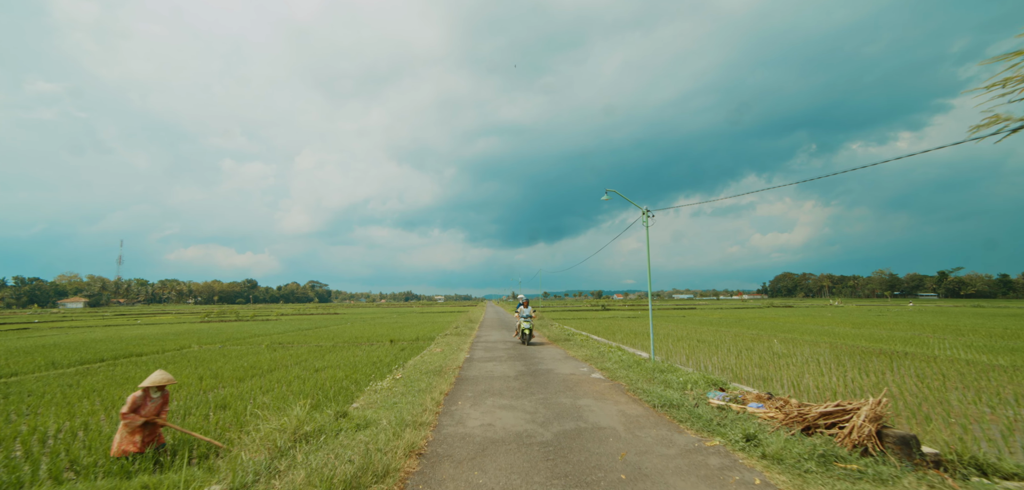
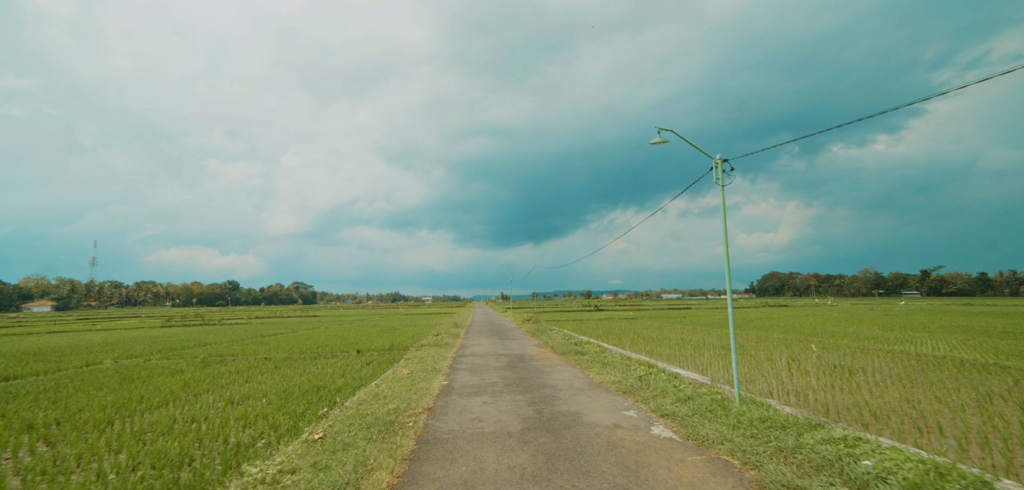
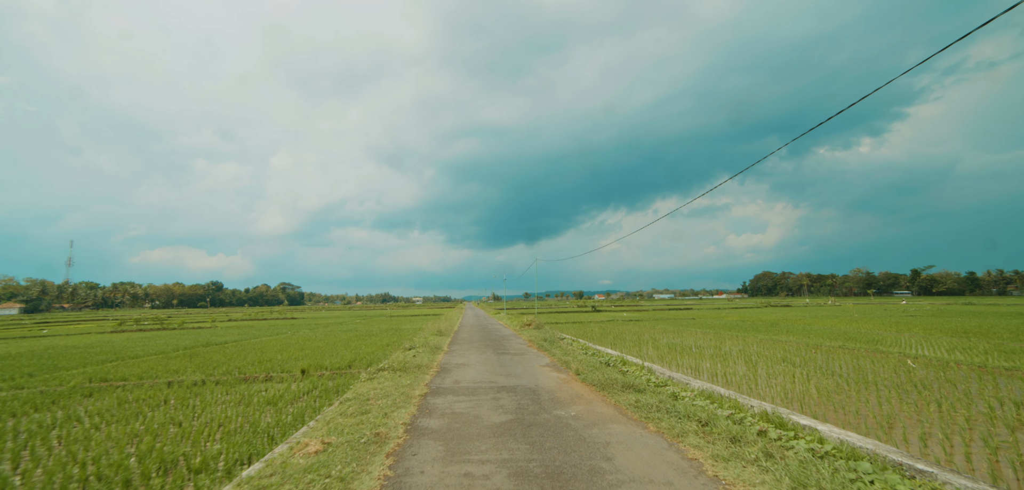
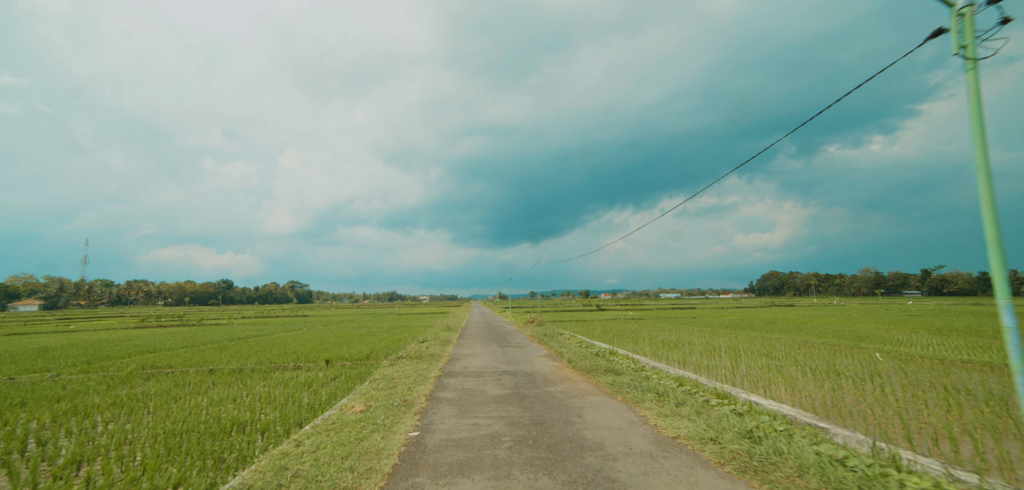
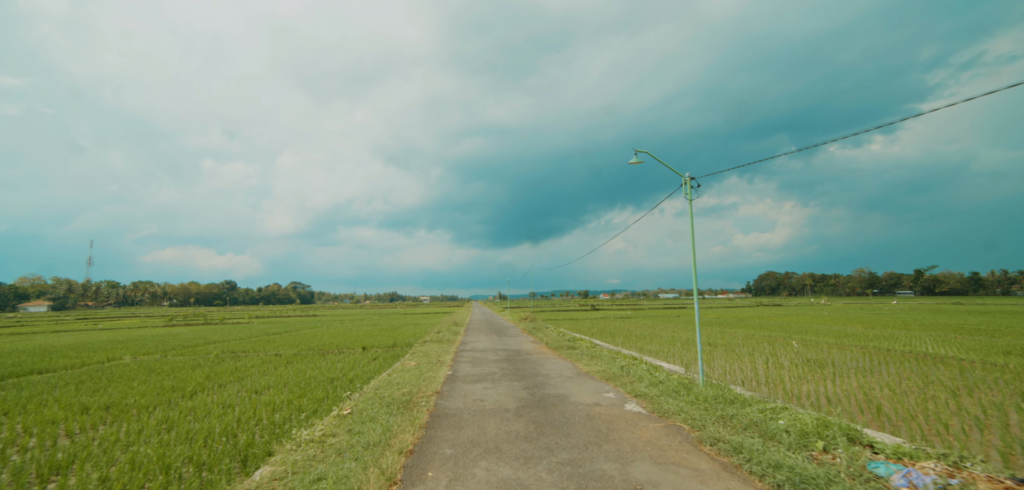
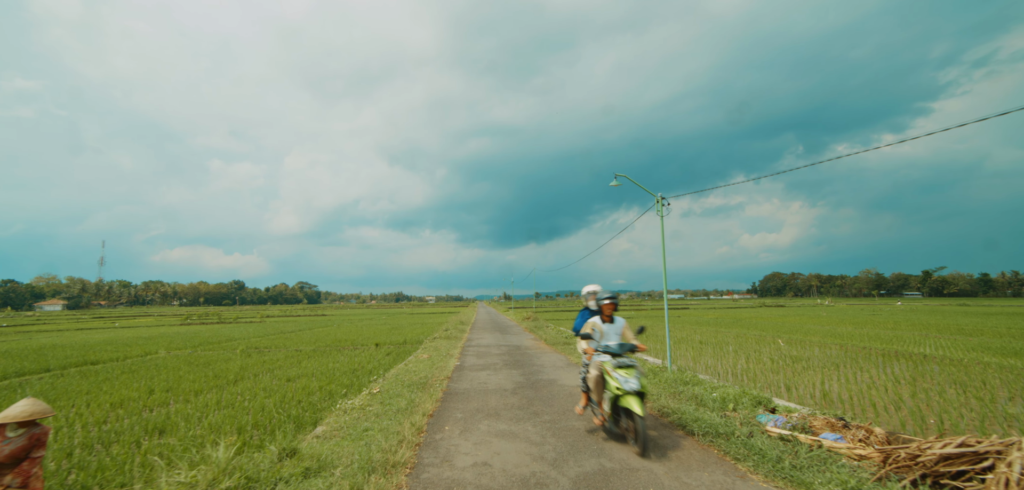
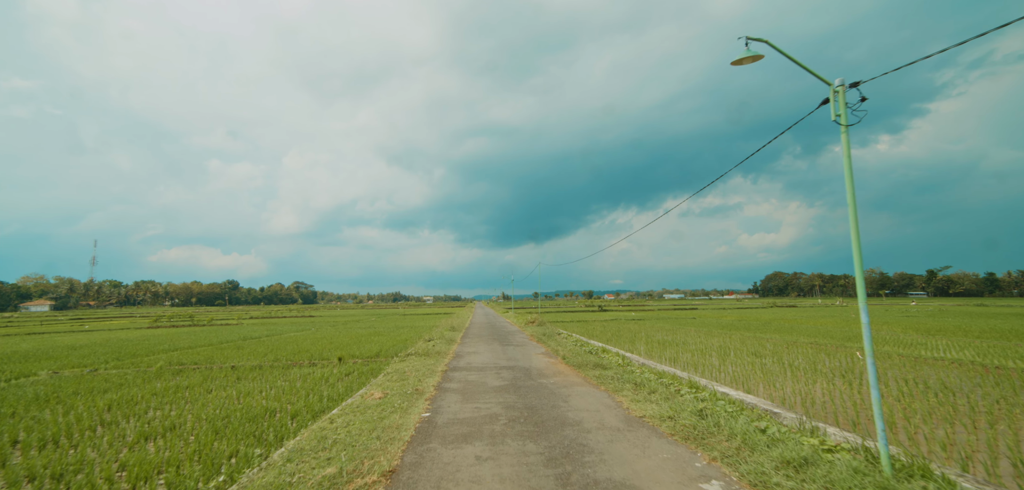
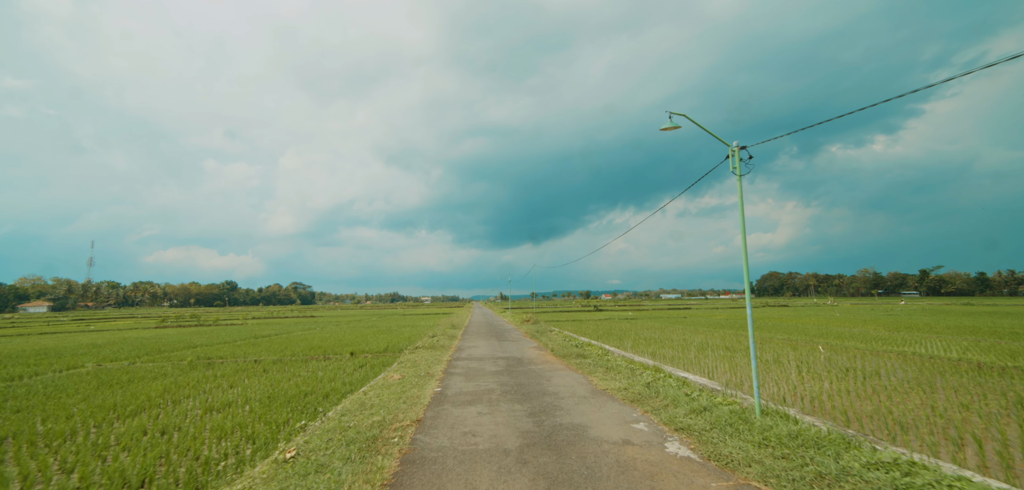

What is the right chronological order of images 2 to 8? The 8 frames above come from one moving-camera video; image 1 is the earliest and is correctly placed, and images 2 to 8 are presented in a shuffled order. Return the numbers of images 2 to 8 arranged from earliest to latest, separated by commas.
6, 5, 2, 8, 7, 4, 3
